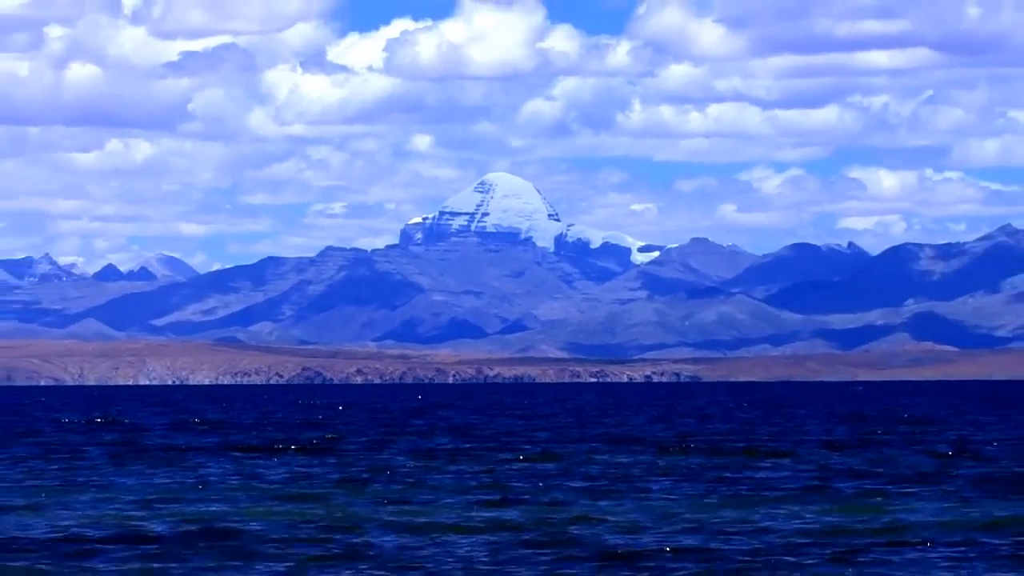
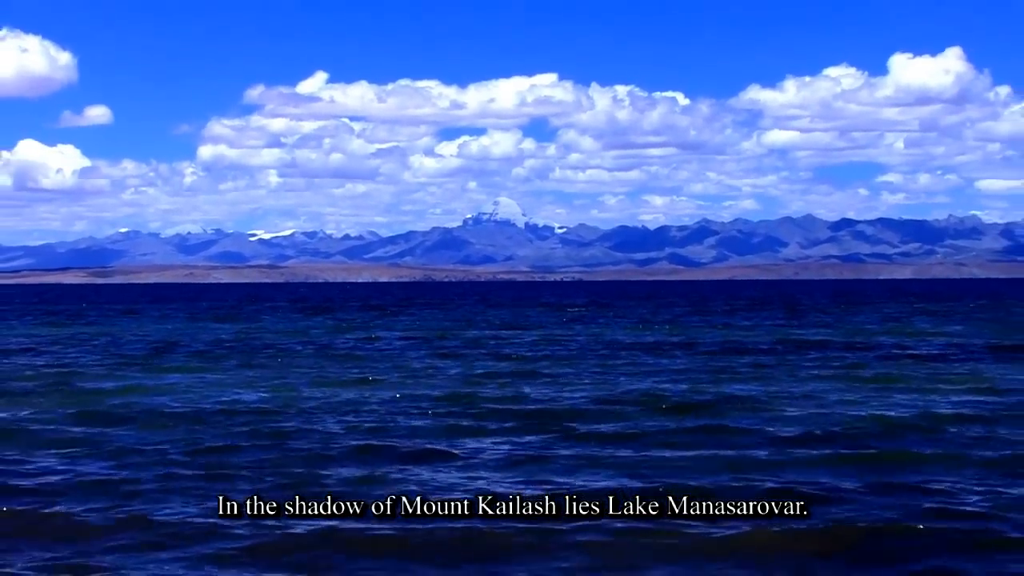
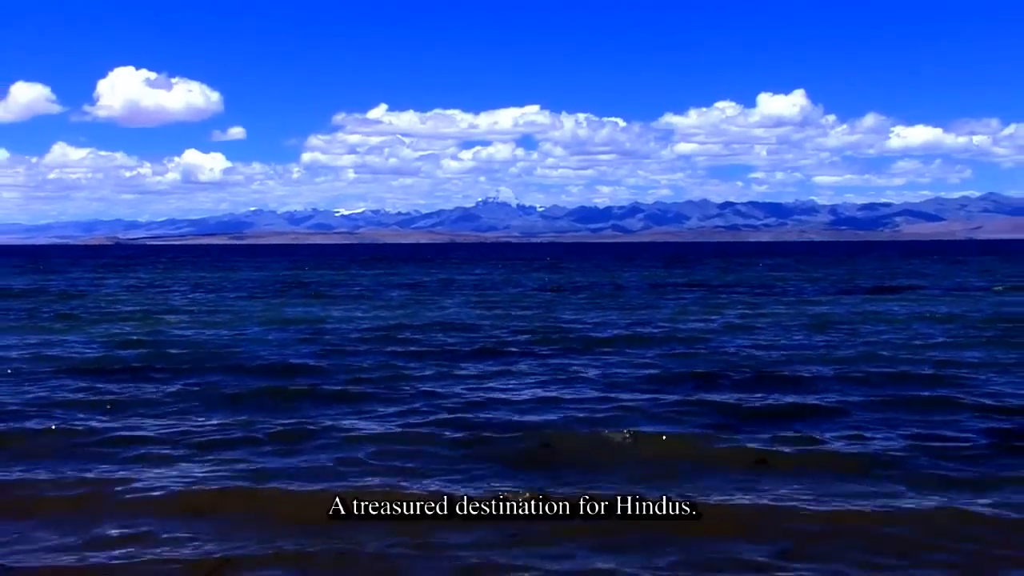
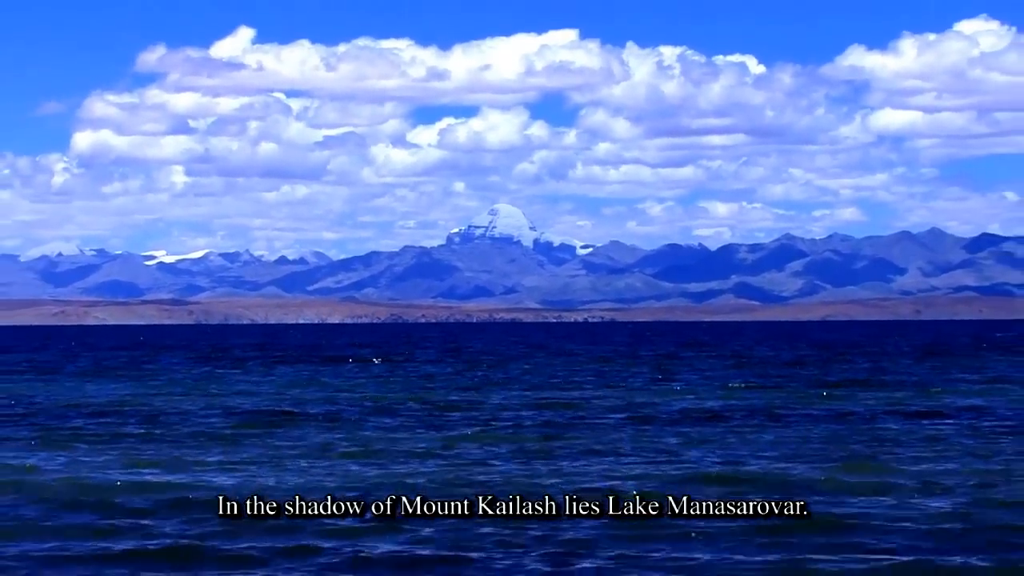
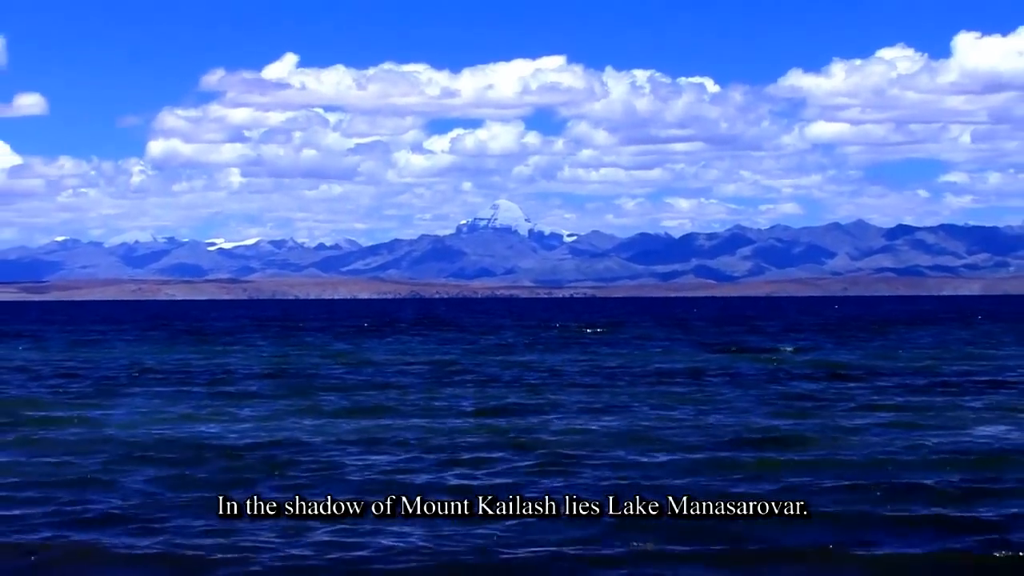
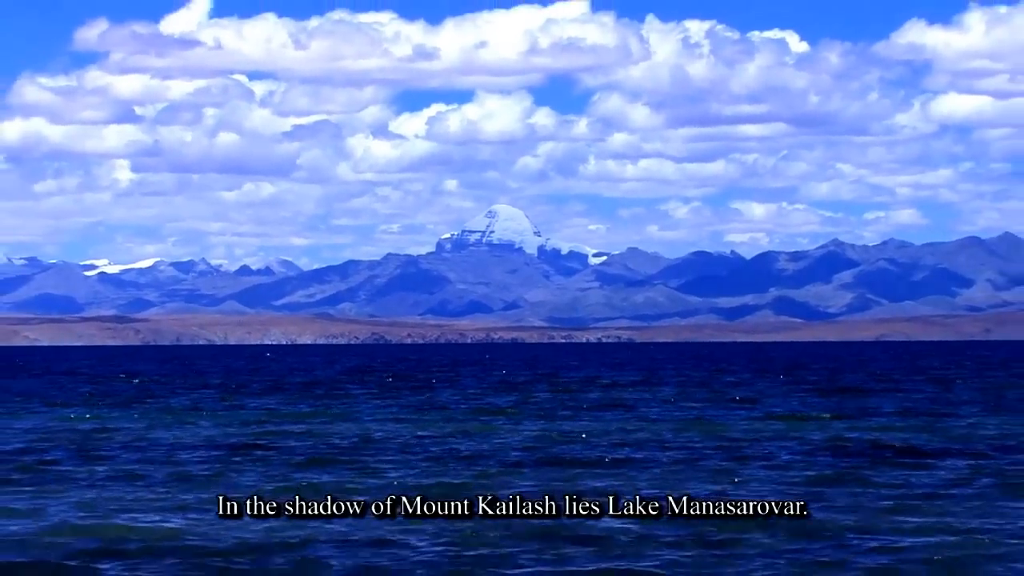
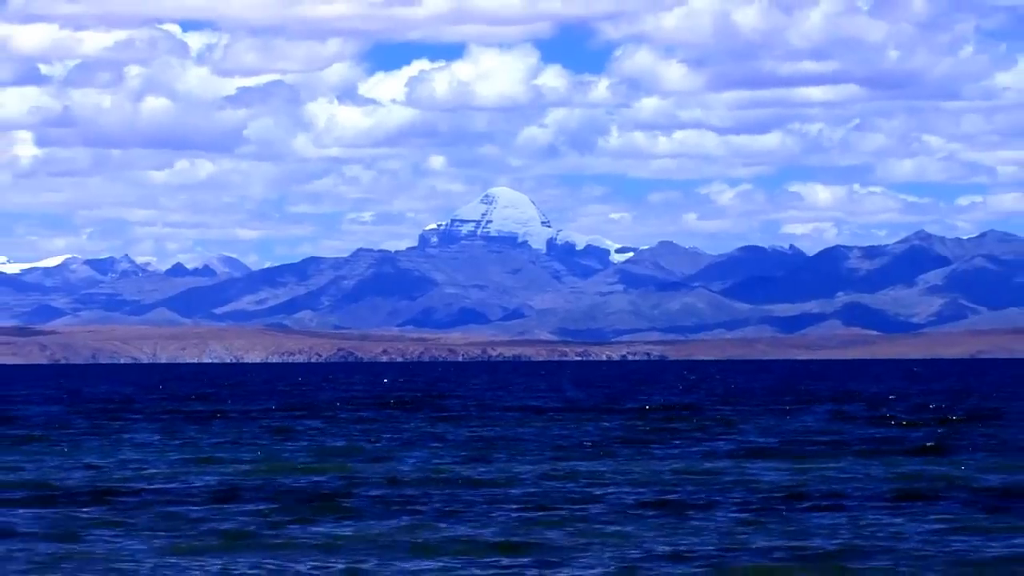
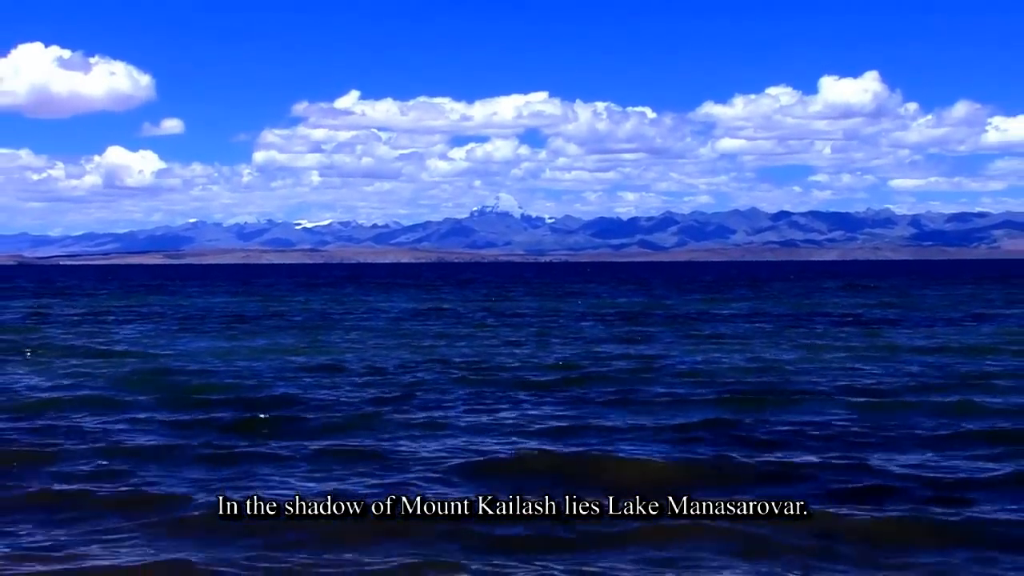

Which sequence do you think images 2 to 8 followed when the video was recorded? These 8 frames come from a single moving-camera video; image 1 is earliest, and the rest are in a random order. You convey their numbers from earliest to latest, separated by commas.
7, 6, 4, 5, 2, 8, 3
